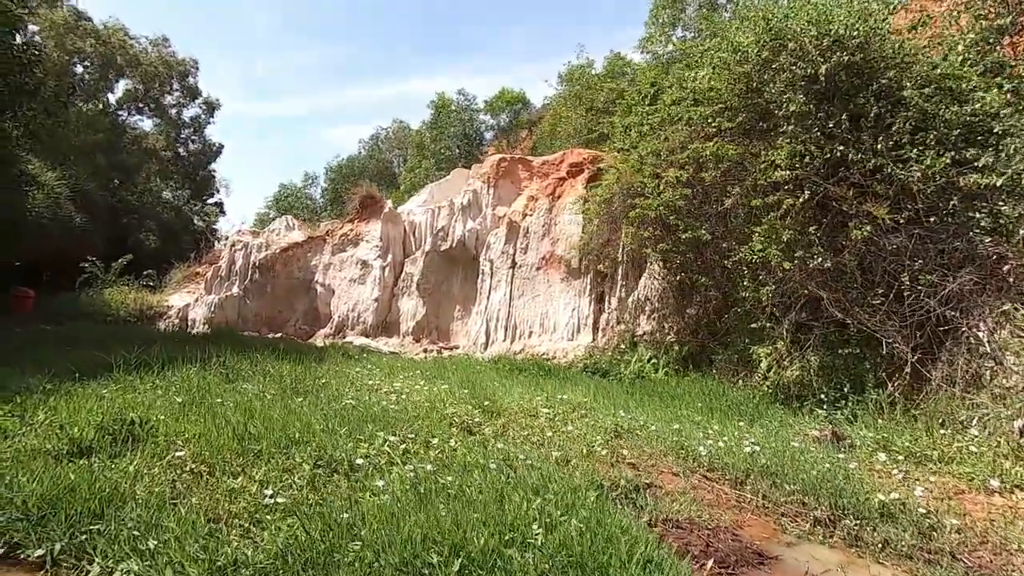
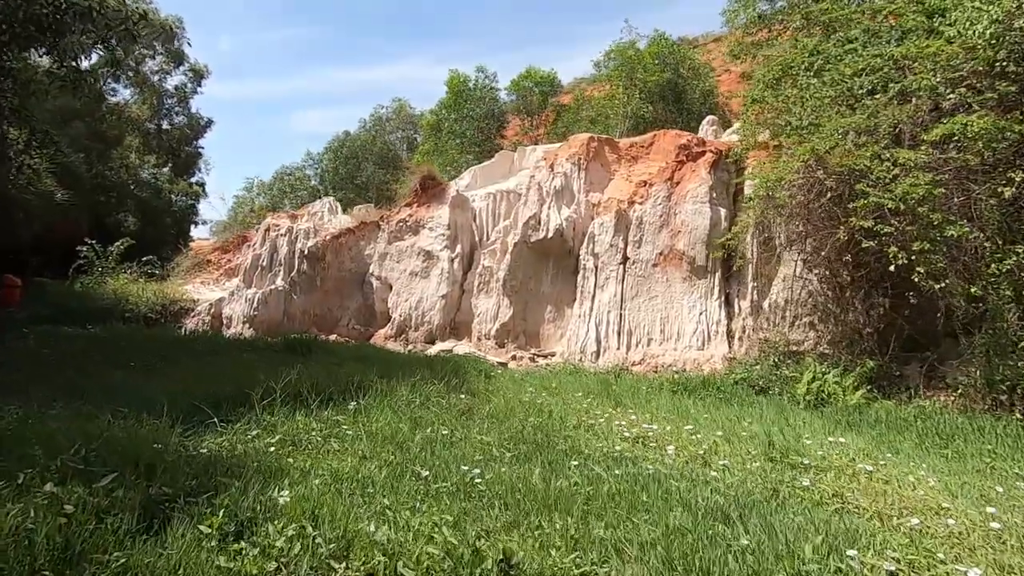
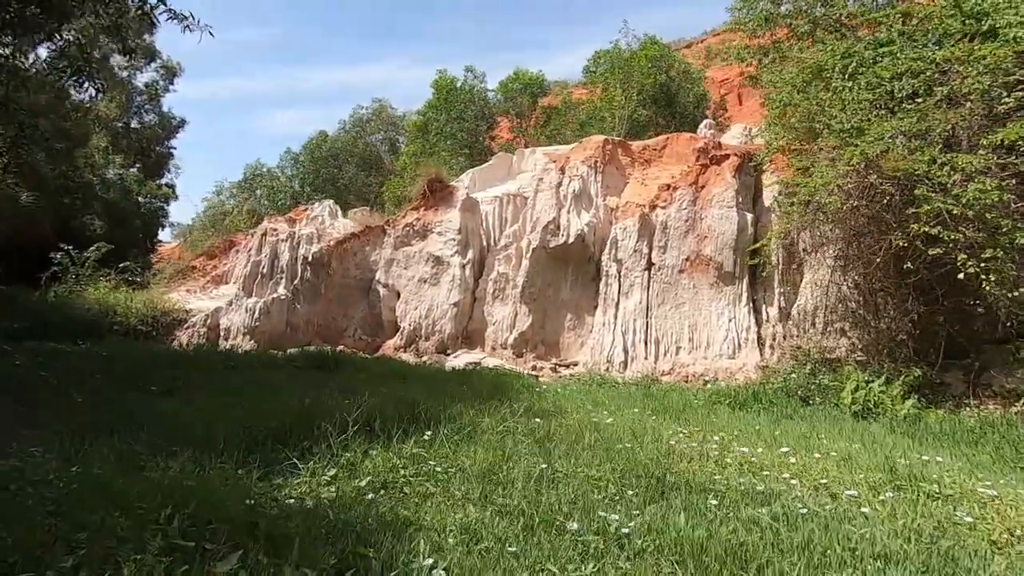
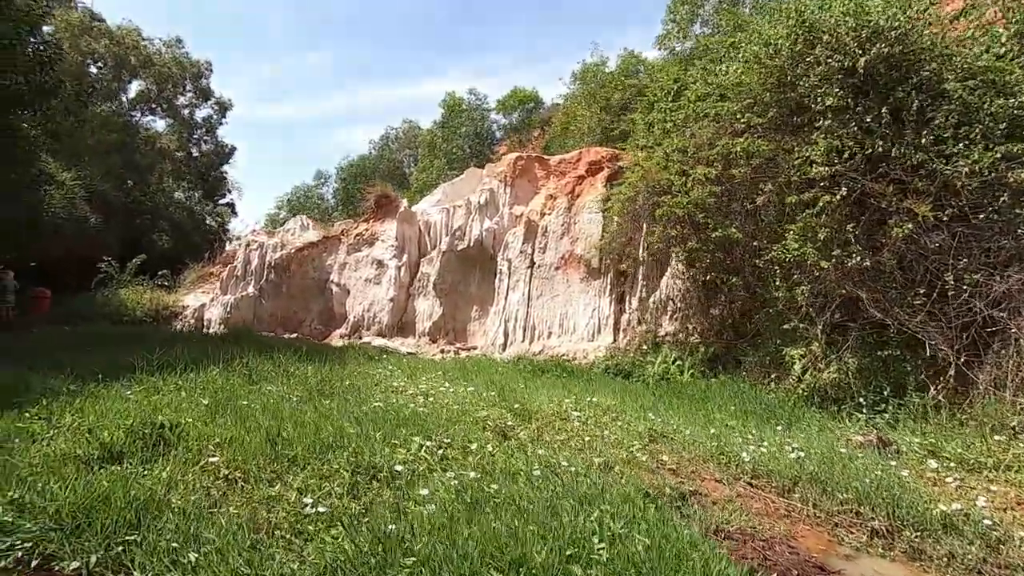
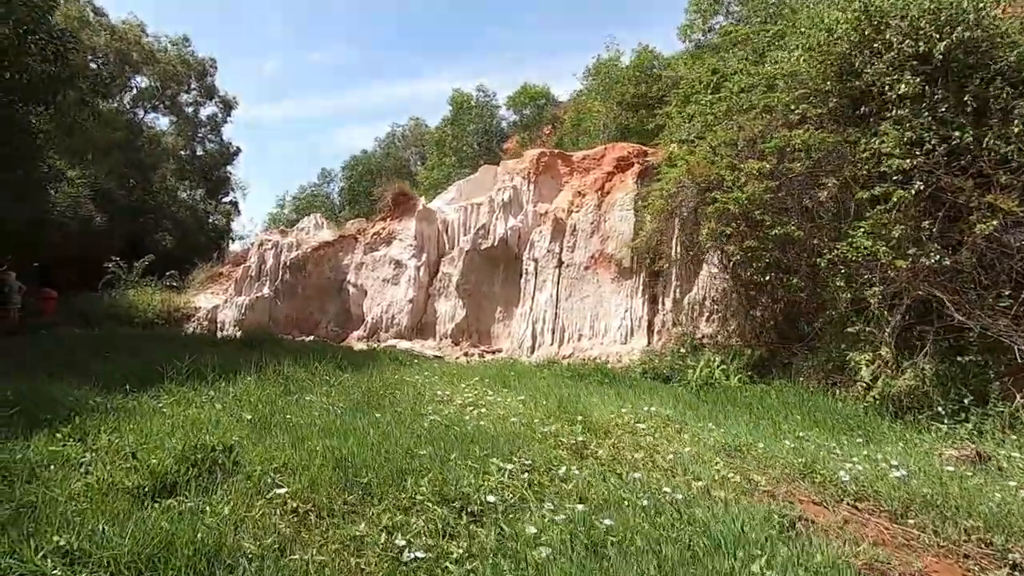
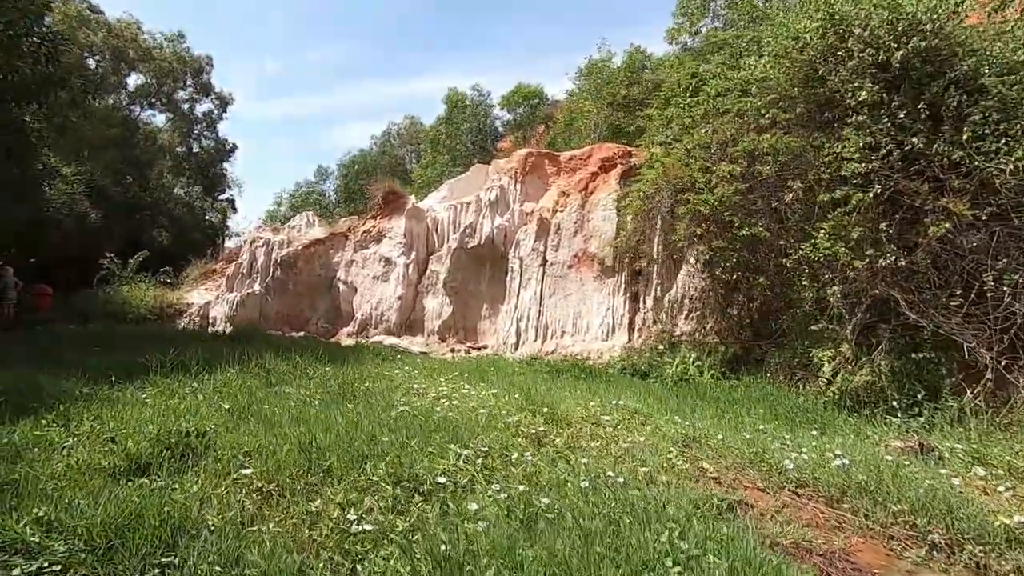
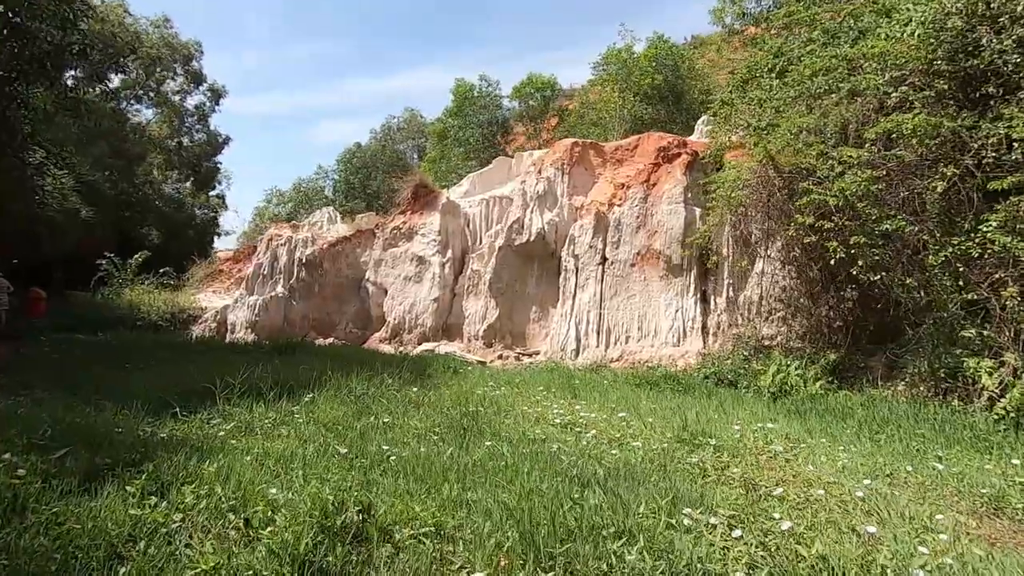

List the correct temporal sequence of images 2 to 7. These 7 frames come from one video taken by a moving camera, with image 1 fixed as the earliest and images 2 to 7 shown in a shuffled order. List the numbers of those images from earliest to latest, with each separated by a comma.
4, 6, 5, 7, 2, 3
